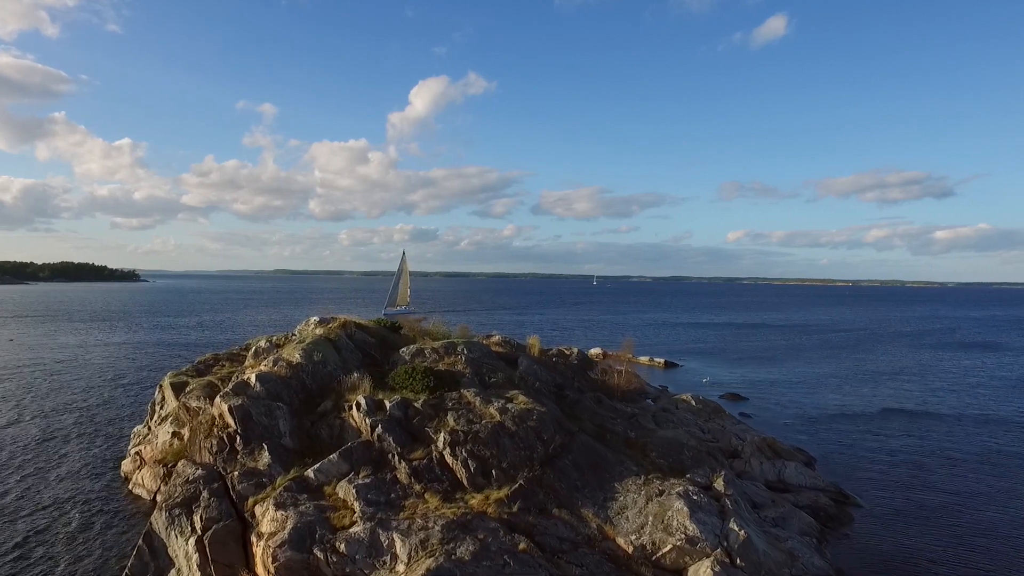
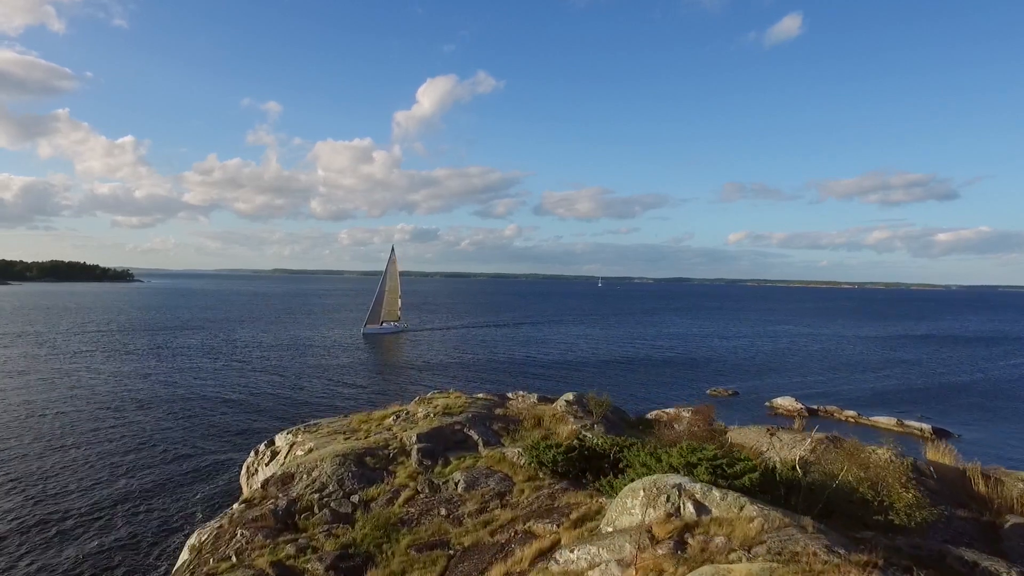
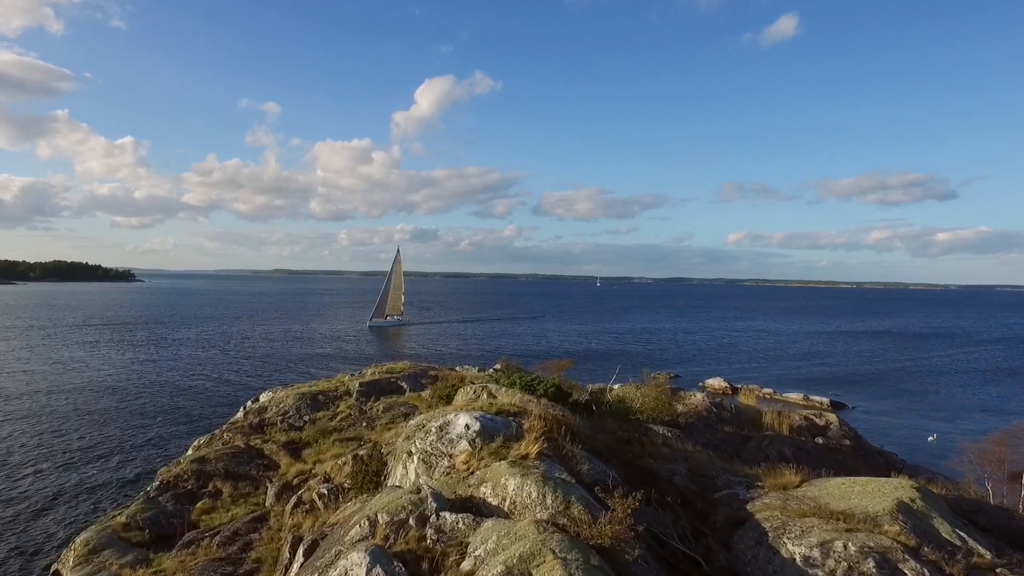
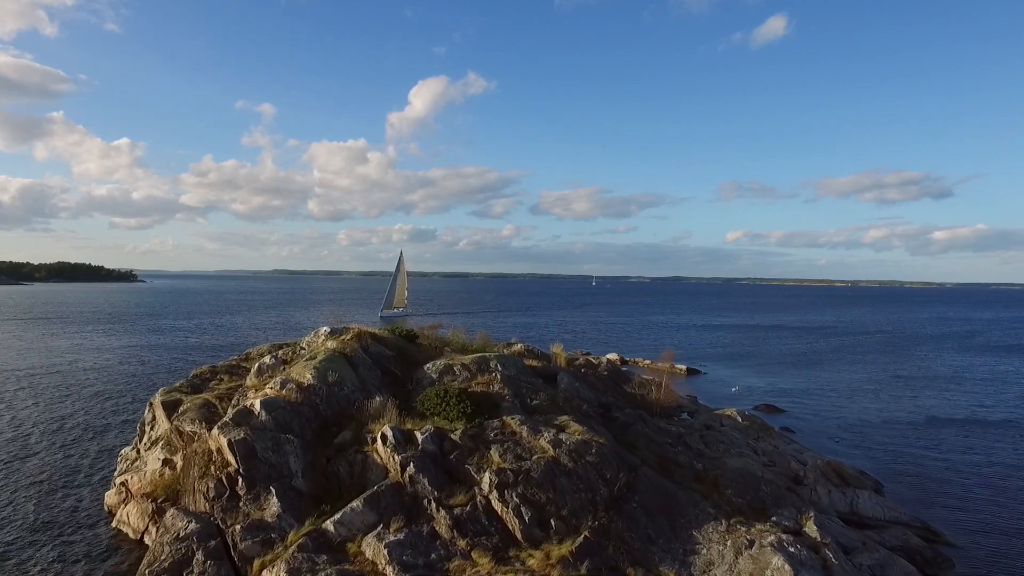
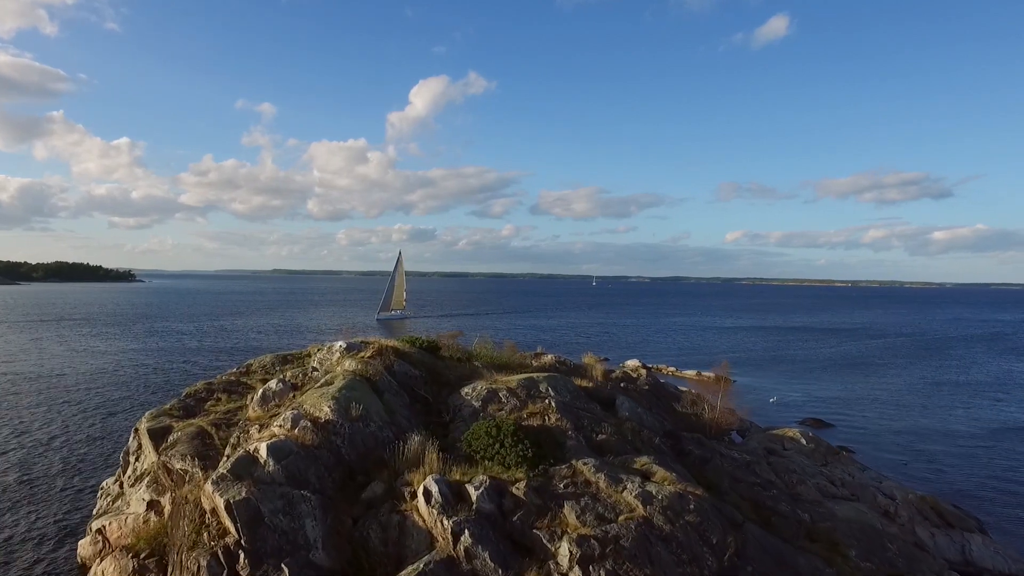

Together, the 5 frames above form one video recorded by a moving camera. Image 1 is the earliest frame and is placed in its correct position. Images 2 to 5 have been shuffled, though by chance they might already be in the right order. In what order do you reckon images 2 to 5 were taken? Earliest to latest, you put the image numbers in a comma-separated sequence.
4, 5, 3, 2
